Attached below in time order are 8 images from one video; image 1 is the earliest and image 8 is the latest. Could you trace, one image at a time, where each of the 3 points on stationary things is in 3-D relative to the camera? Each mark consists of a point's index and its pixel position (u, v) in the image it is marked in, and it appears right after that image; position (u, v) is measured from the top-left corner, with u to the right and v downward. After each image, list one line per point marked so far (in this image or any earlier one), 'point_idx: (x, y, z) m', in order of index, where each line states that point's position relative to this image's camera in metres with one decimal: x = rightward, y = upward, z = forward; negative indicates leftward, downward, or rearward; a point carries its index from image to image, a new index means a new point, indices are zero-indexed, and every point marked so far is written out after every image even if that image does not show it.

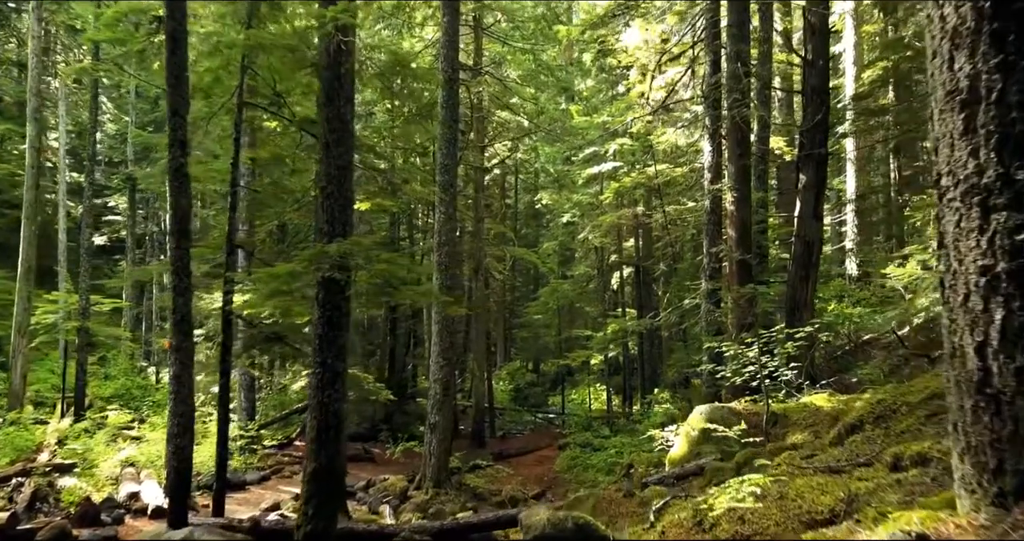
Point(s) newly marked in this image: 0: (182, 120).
0: (-3.5, +1.6, +7.8) m
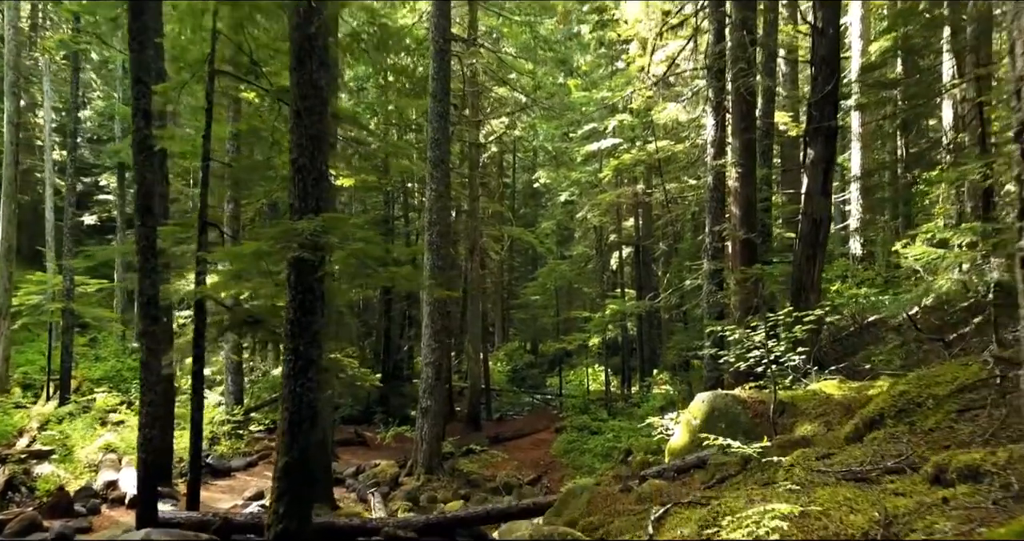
0: (-3.6, +1.8, +7.2) m
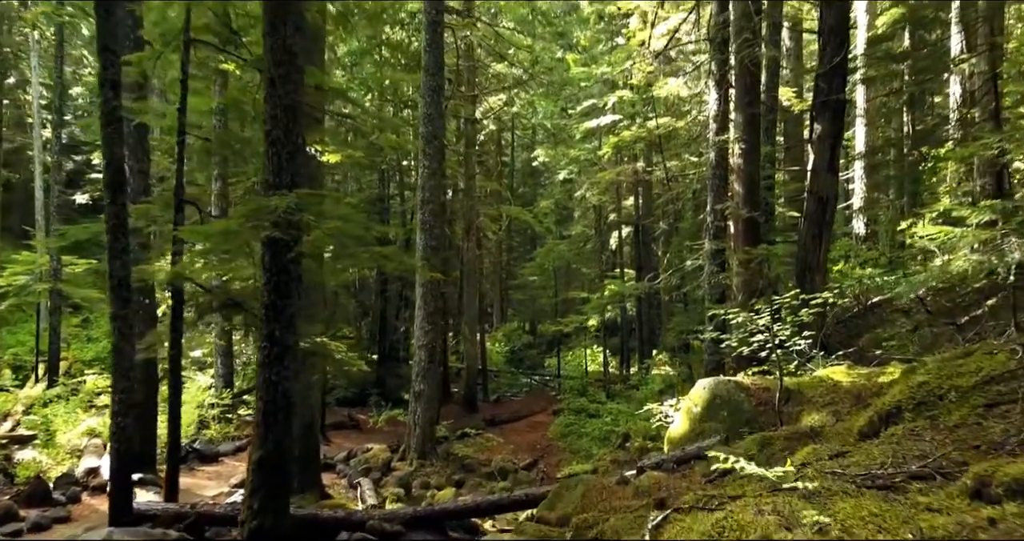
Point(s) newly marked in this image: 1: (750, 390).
0: (-3.7, +2.0, +6.8) m
1: (+2.3, -1.2, +7.1) m
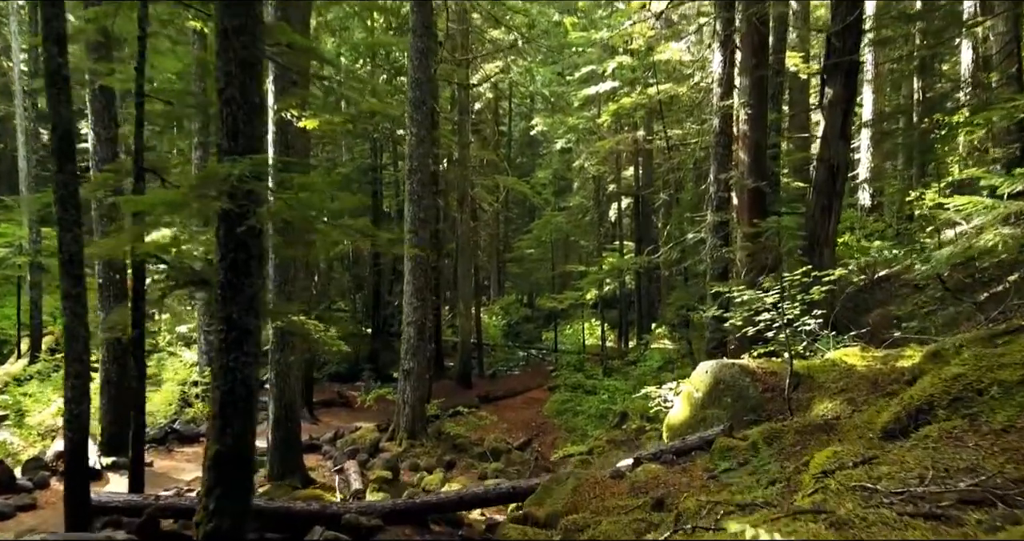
0: (-3.8, +2.2, +6.1) m
1: (+2.2, -0.9, +6.6) m
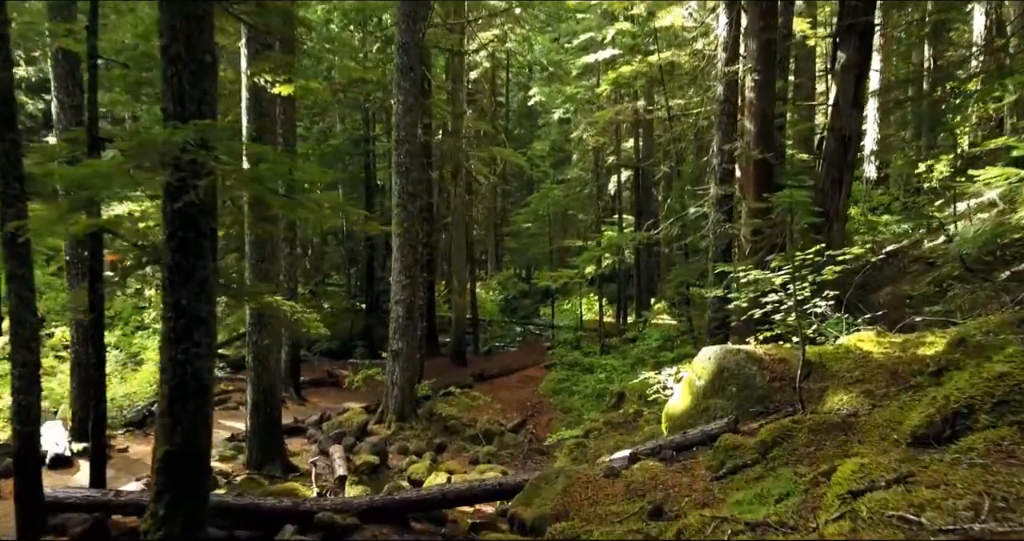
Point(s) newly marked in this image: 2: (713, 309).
0: (-3.9, +2.4, +5.5) m
1: (+2.1, -0.7, +6.0) m
2: (+2.6, -0.5, +9.6) m
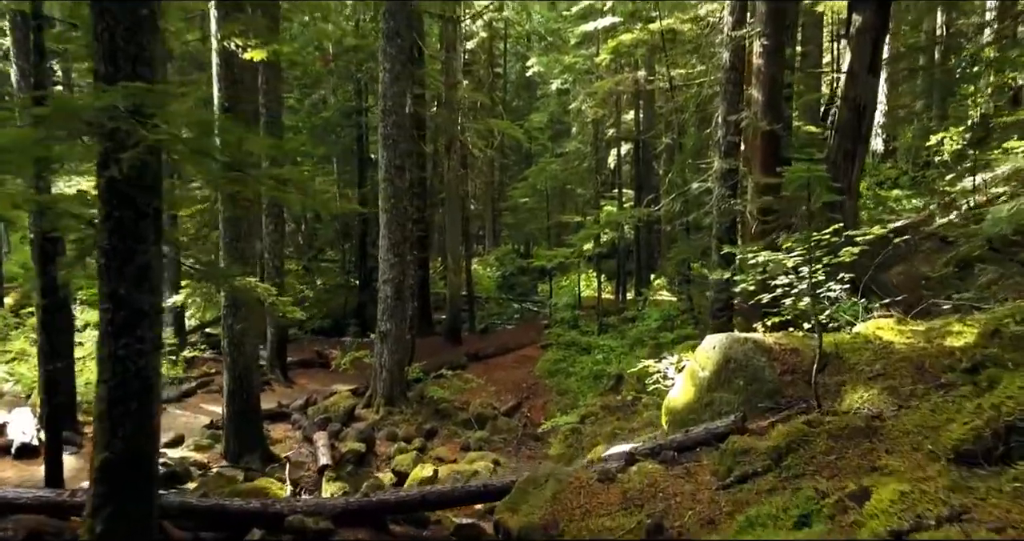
0: (-4.0, +2.5, +4.9) m
1: (+2.0, -0.6, +5.5) m
2: (+2.5, -0.2, +9.0) m
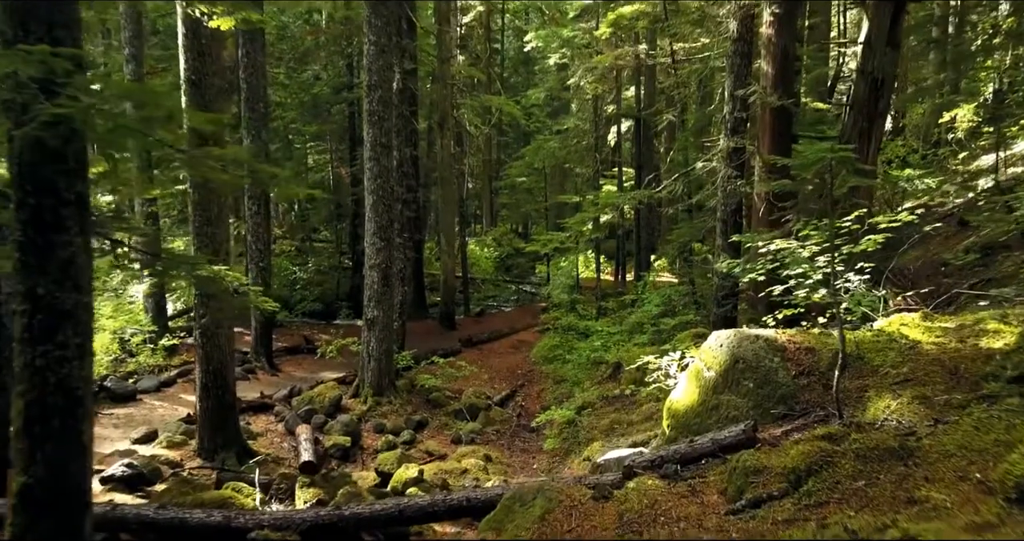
0: (-4.1, +2.5, +4.3) m
1: (+1.9, -0.5, +5.0) m
2: (+2.4, -0.1, +8.5) m
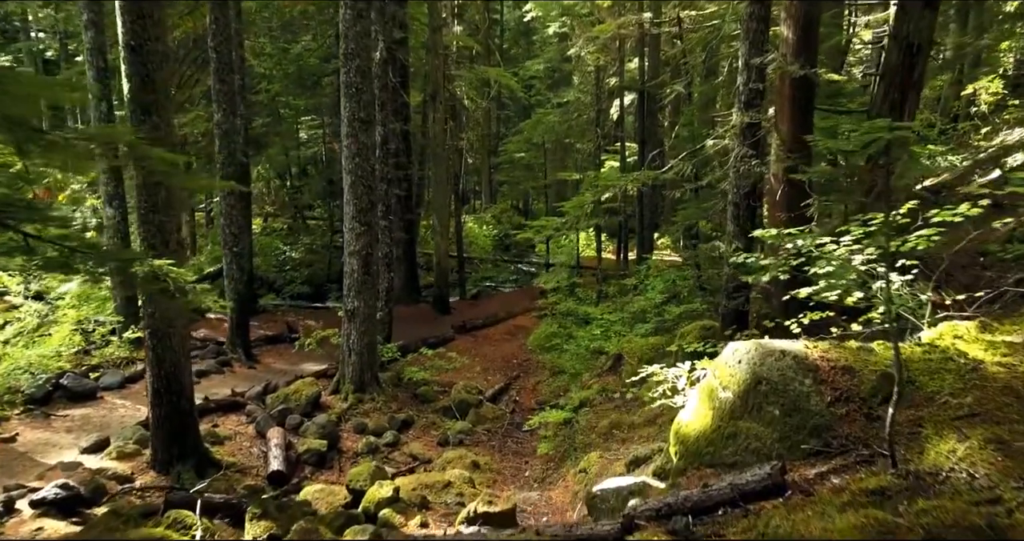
0: (-4.2, +2.5, +3.4) m
1: (+1.8, -0.6, +4.2) m
2: (+2.3, 0.0, +7.7) m
